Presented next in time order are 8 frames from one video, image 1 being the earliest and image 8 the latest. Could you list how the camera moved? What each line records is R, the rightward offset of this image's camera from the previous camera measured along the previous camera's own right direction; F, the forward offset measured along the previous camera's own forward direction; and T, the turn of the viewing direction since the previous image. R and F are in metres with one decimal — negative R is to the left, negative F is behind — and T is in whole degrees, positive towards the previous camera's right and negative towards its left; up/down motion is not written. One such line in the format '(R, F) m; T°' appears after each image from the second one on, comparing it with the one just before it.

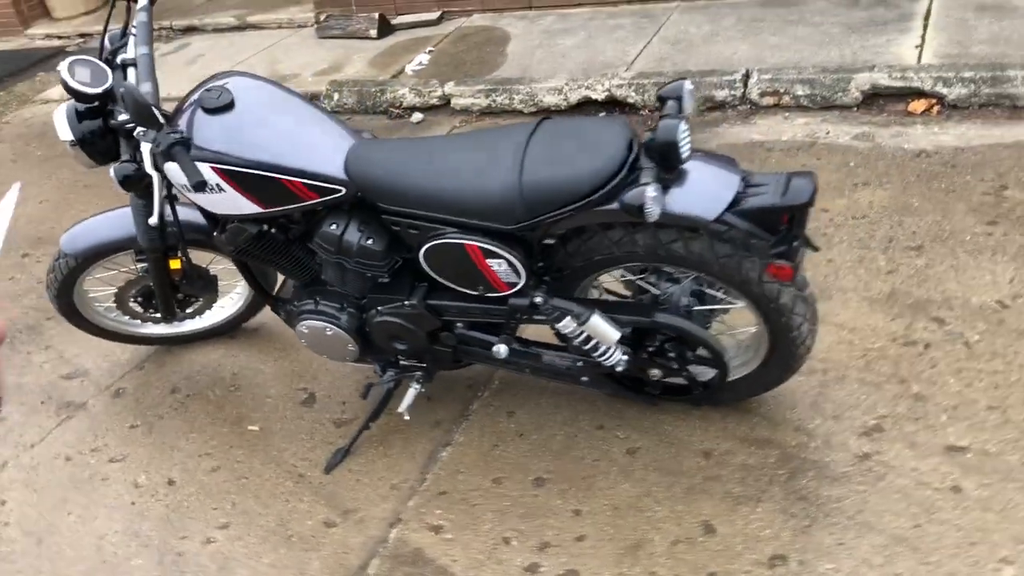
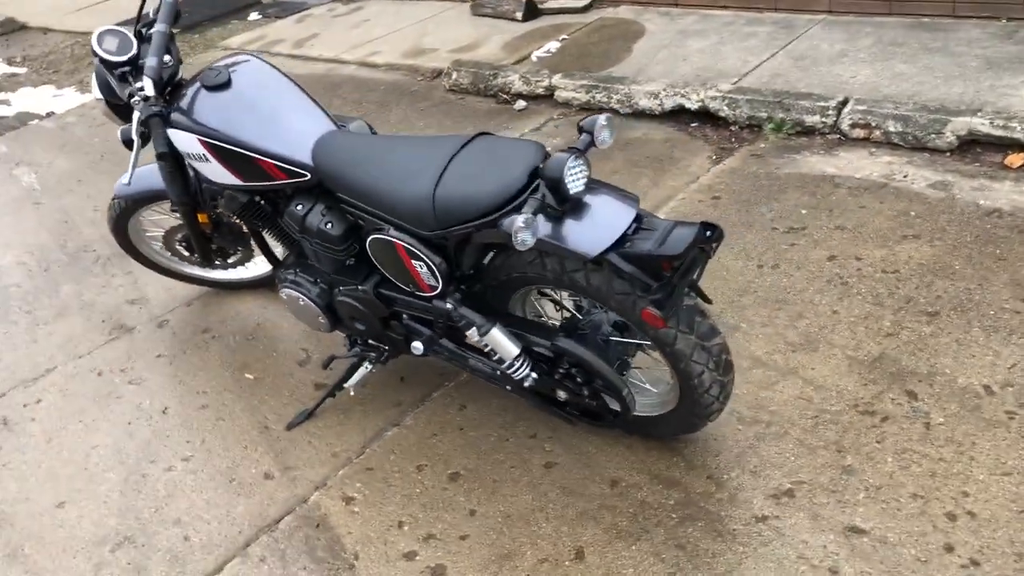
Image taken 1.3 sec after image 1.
(+0.7, 0.0) m; -12°
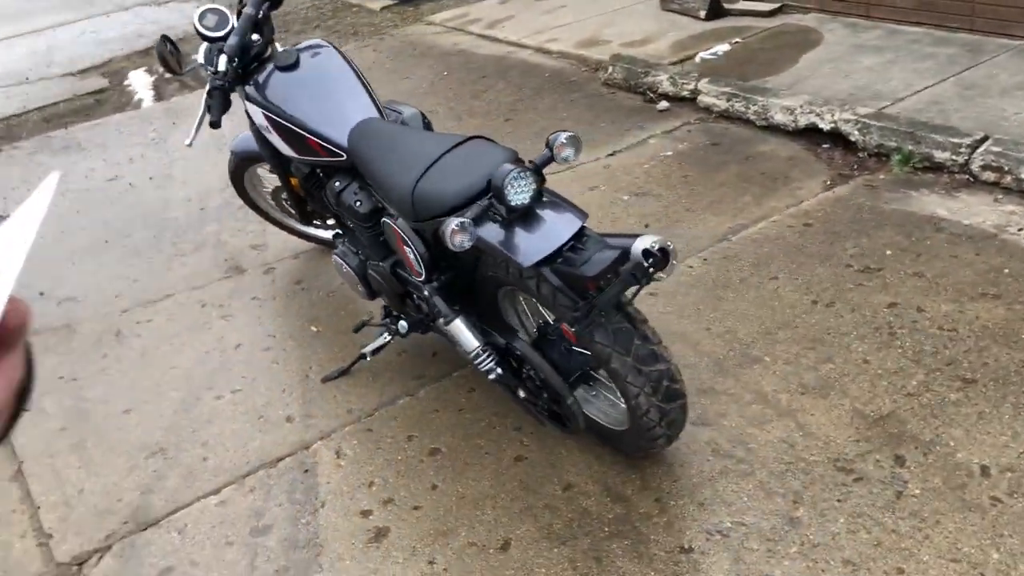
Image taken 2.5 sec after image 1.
(+0.7, 0.0) m; -14°
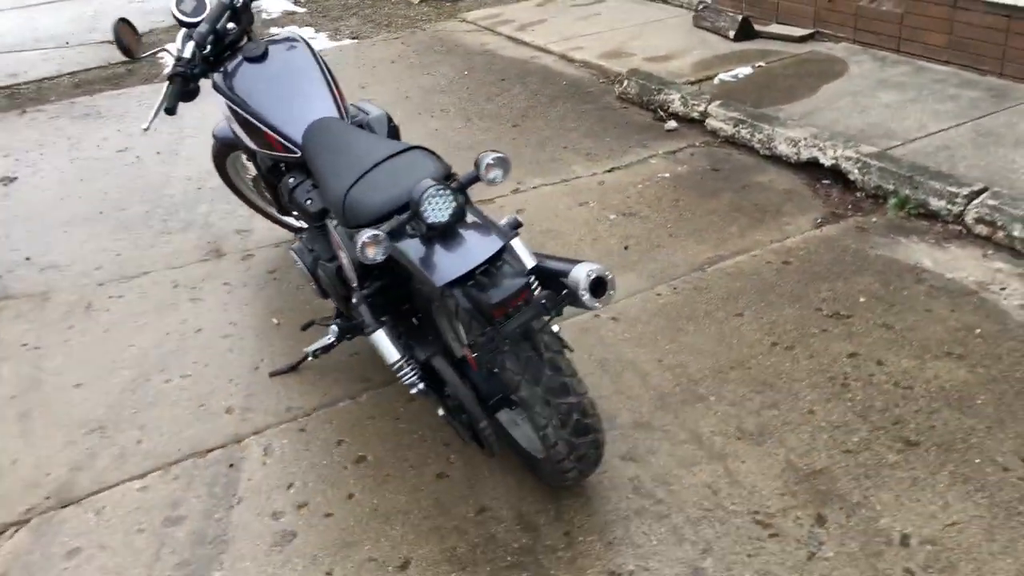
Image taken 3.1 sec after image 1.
(+0.3, +0.1) m; -3°
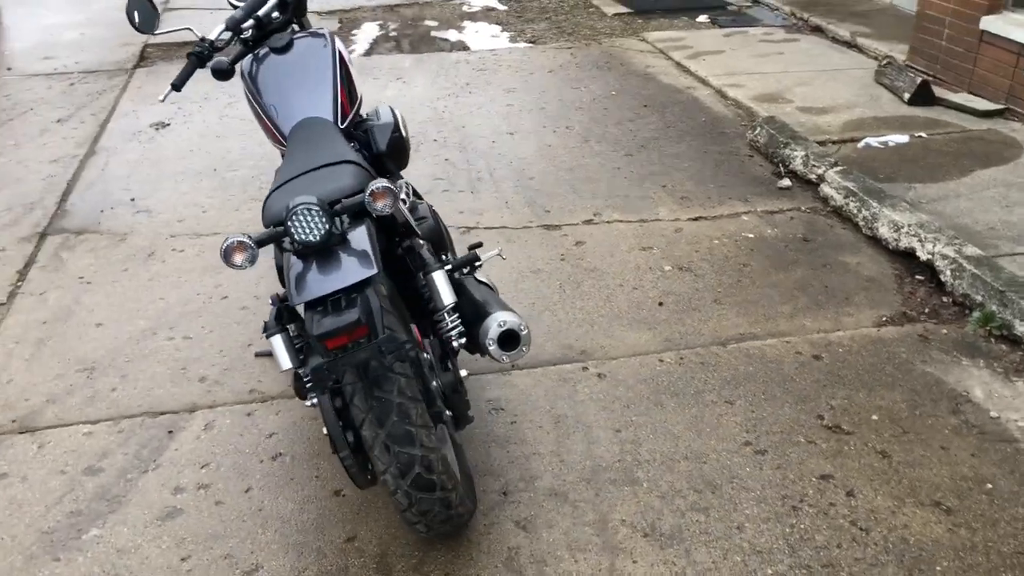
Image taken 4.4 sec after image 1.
(+0.8, +0.2) m; -14°
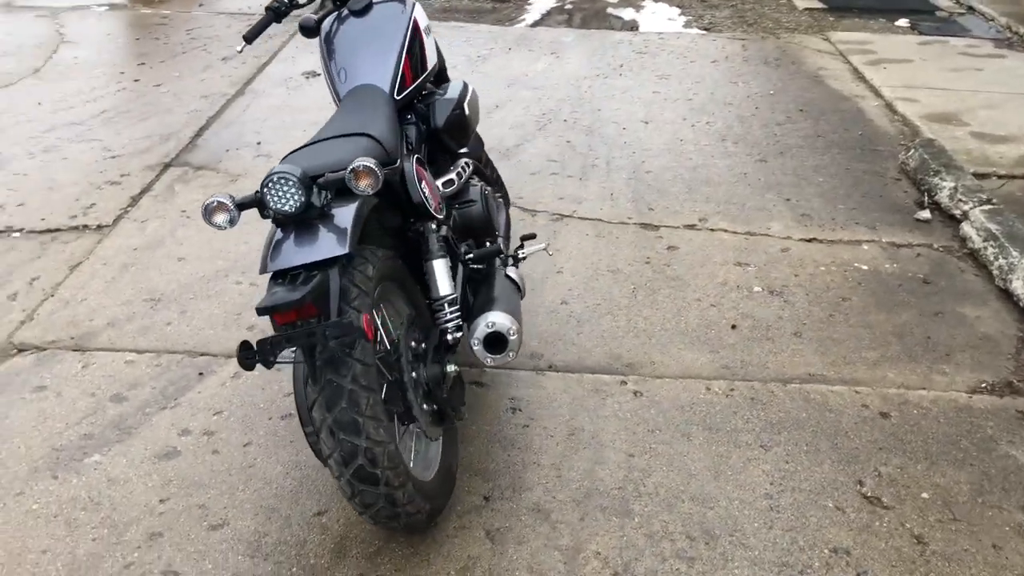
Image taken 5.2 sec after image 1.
(+0.5, +0.2) m; -11°
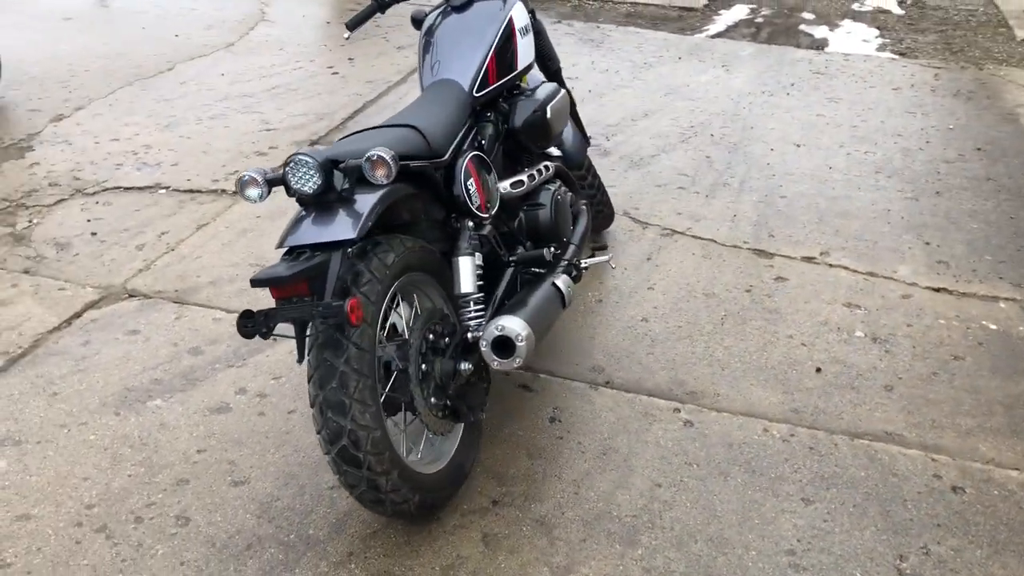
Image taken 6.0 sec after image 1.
(+0.5, +0.1) m; -12°
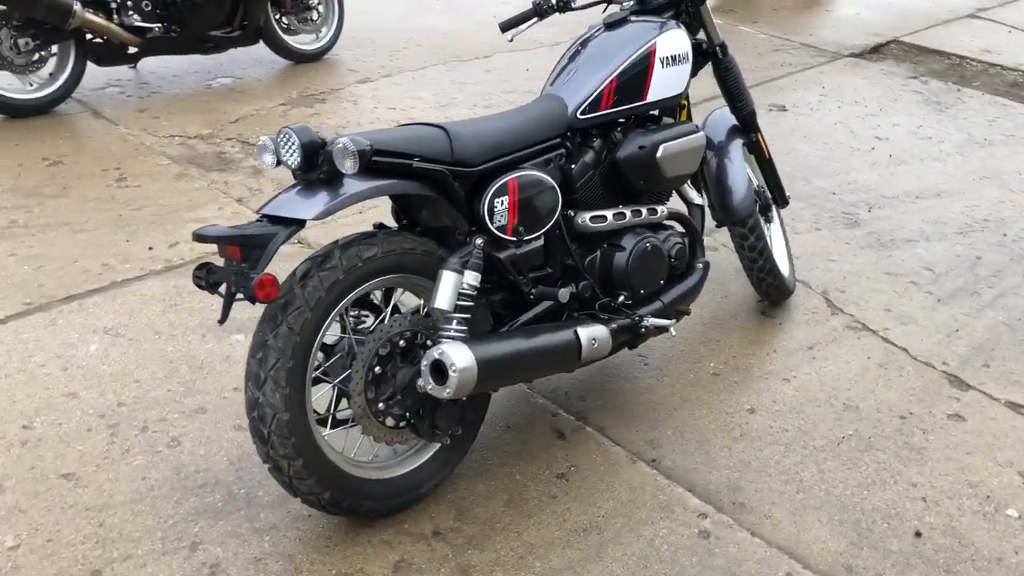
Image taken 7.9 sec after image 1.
(+1.0, +0.4) m; -24°
